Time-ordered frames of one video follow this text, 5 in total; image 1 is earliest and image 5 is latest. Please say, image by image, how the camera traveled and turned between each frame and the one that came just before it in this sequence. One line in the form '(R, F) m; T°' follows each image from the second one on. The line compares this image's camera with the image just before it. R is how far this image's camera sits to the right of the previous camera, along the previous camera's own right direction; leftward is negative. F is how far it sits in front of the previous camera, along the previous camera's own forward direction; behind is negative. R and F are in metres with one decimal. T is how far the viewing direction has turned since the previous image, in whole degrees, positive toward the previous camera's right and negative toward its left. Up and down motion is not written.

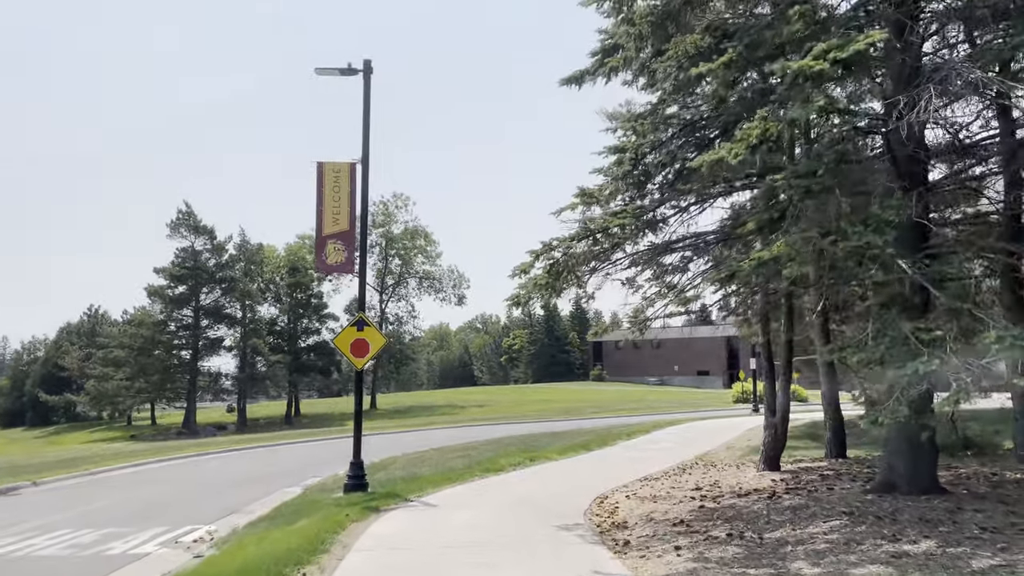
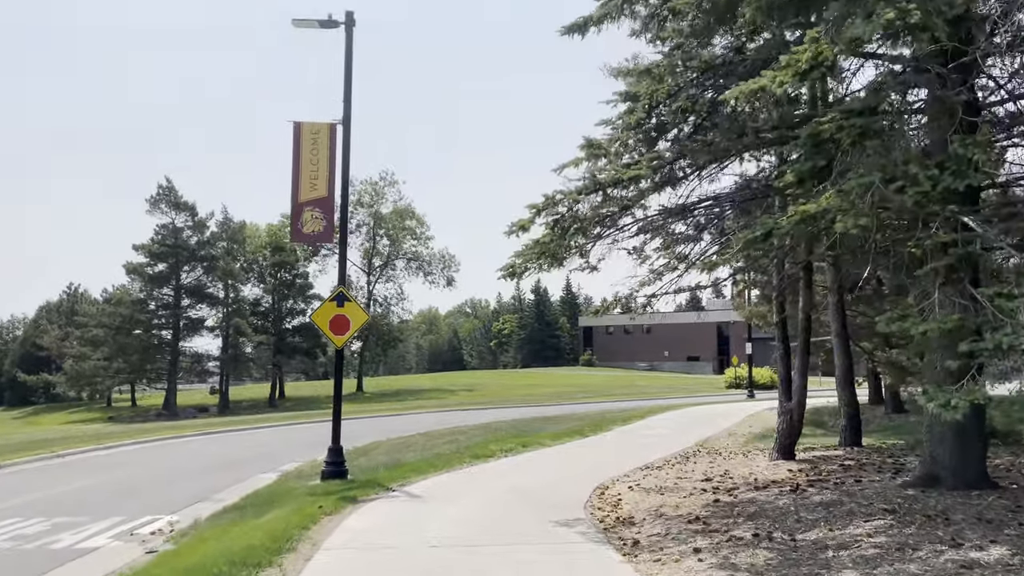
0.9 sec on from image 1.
(-0.1, +1.1) m; +1°
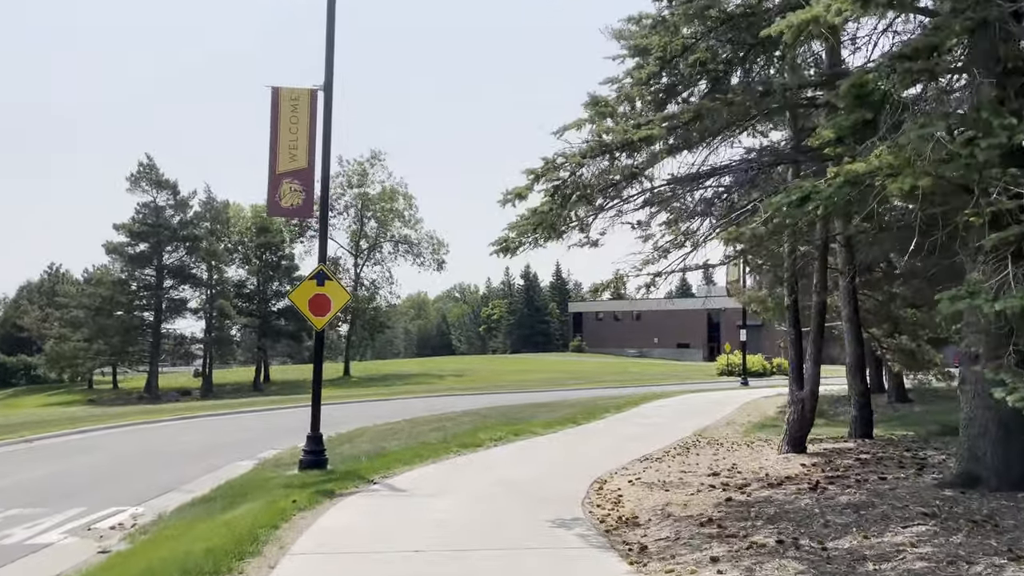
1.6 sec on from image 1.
(0.0, +0.8) m; +1°
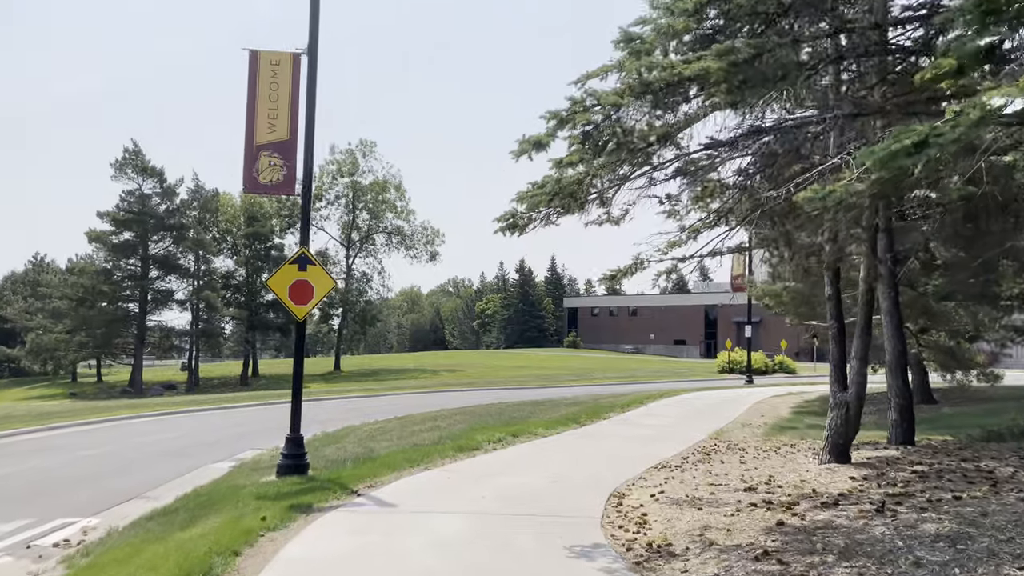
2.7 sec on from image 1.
(-0.1, +1.3) m; 0°
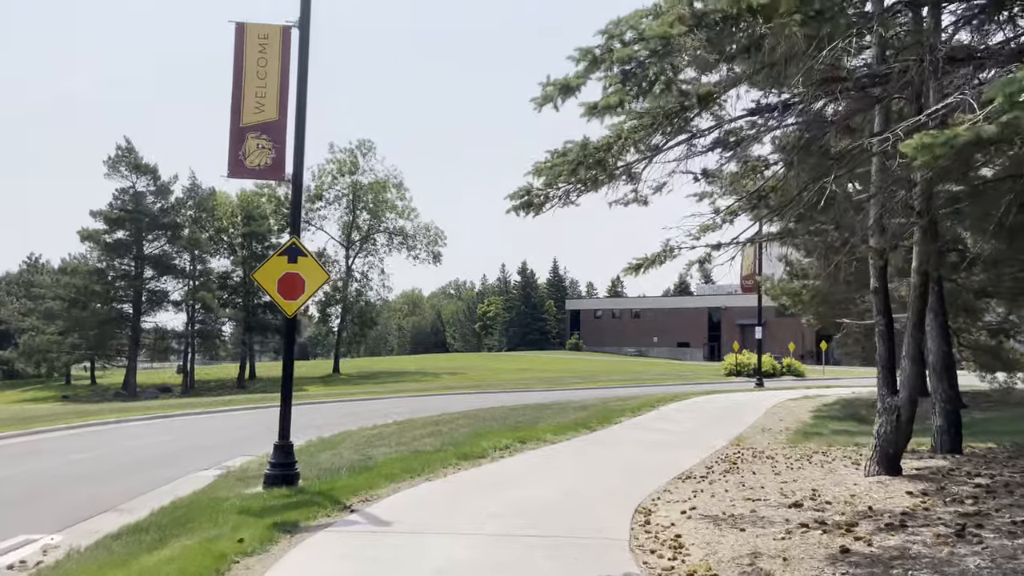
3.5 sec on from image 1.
(-0.1, +1.0) m; 0°
